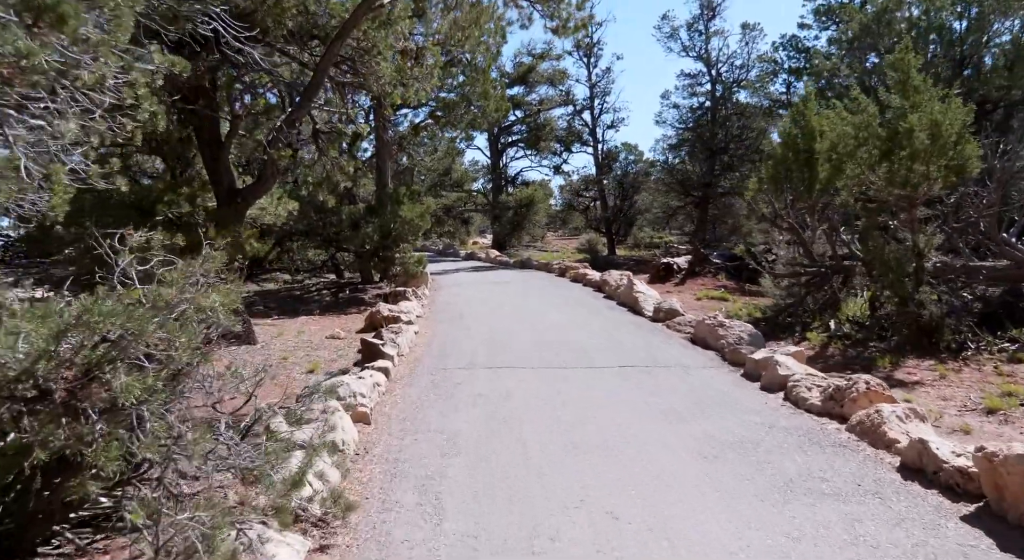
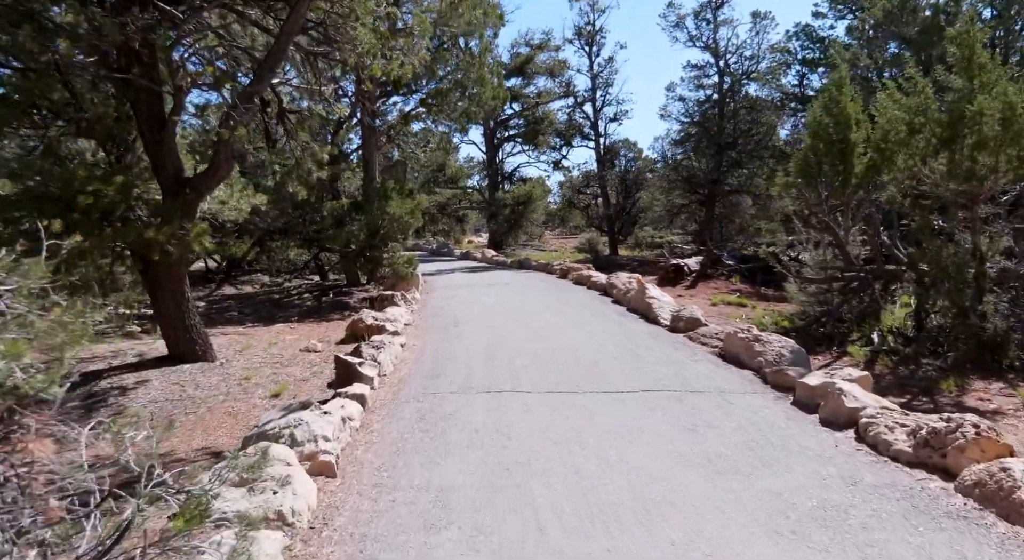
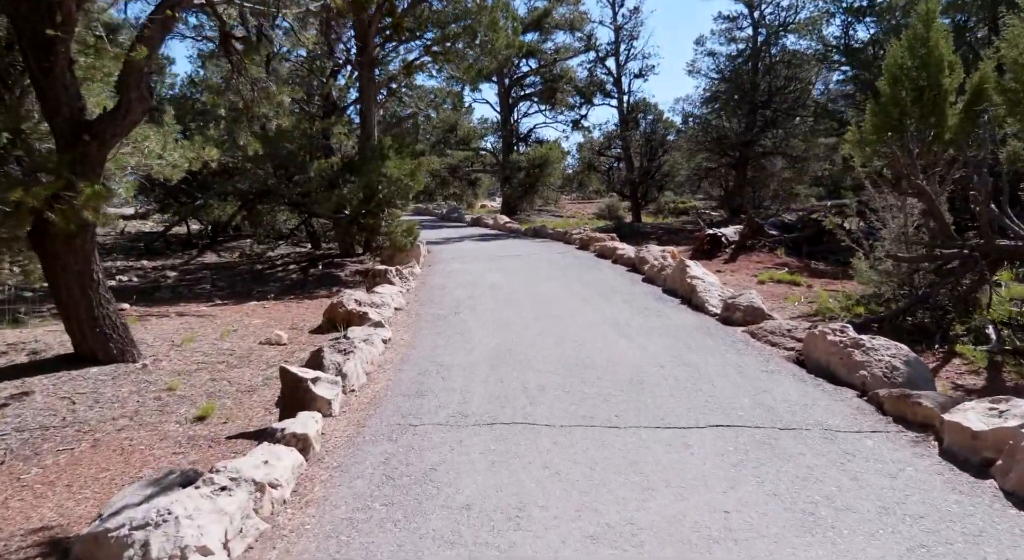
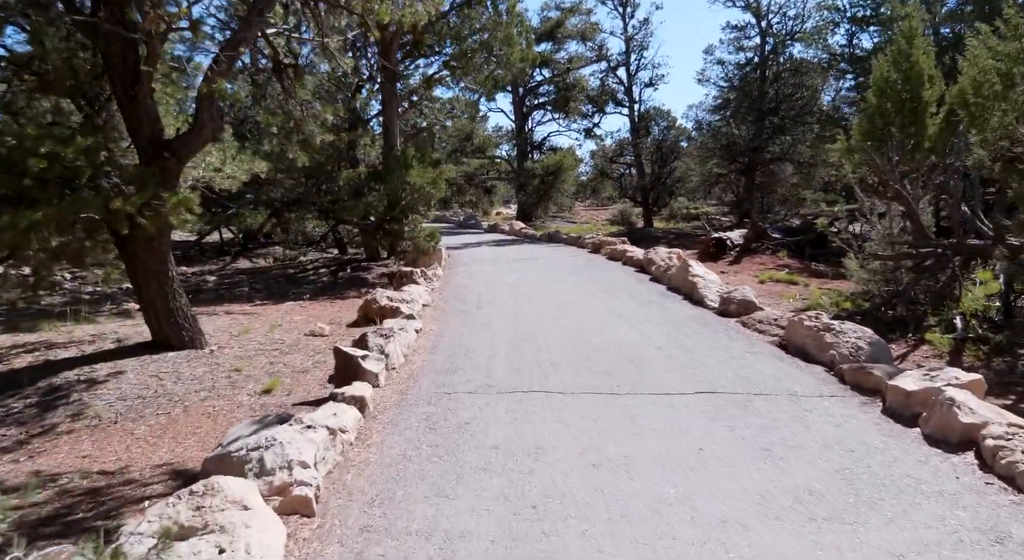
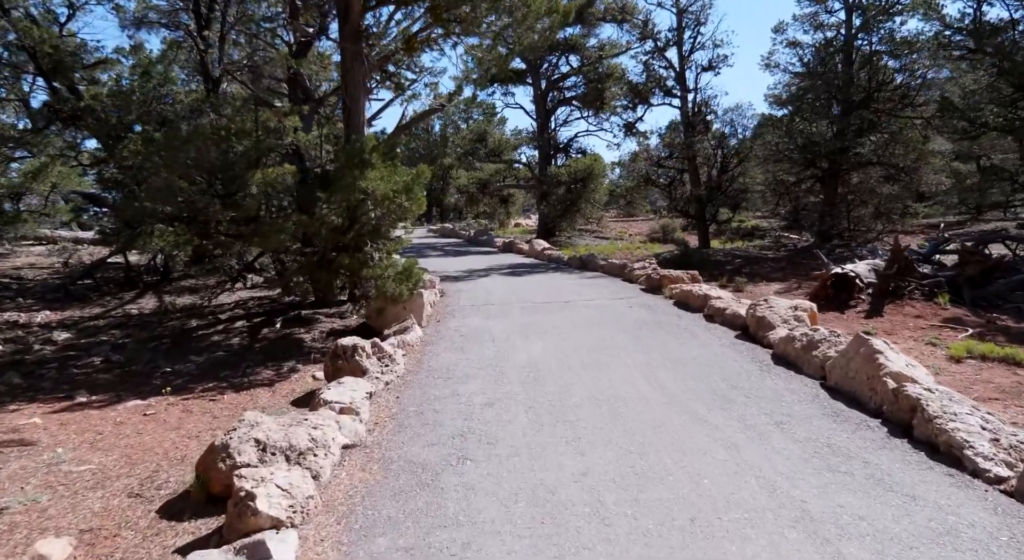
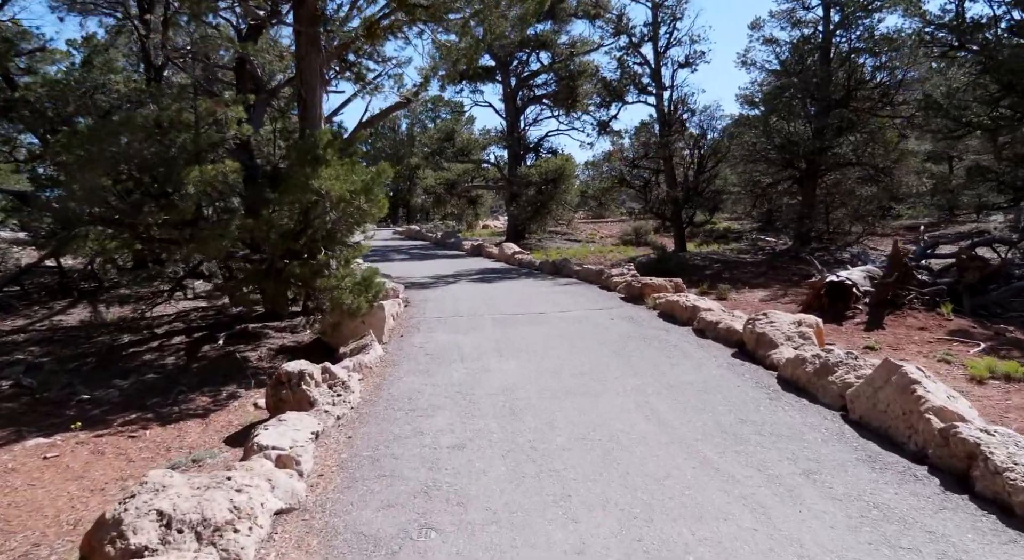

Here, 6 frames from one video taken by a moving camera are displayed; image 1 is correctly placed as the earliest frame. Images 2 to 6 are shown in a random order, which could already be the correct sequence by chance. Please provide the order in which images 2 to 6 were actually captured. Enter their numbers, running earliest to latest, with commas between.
2, 4, 3, 5, 6
